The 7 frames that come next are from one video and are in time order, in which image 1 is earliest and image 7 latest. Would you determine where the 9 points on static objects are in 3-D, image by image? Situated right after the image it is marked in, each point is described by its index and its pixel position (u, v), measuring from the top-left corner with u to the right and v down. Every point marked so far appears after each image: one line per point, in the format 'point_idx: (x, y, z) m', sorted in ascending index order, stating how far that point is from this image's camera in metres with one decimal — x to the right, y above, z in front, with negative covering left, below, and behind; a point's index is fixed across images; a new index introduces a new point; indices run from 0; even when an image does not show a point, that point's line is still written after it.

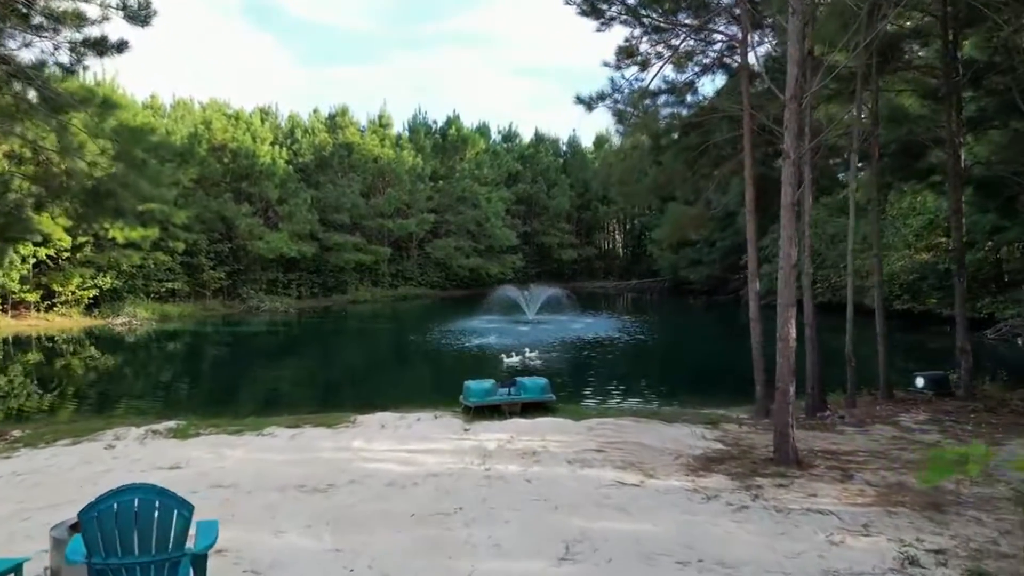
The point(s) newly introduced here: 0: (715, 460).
0: (+1.6, -1.4, +6.0) m
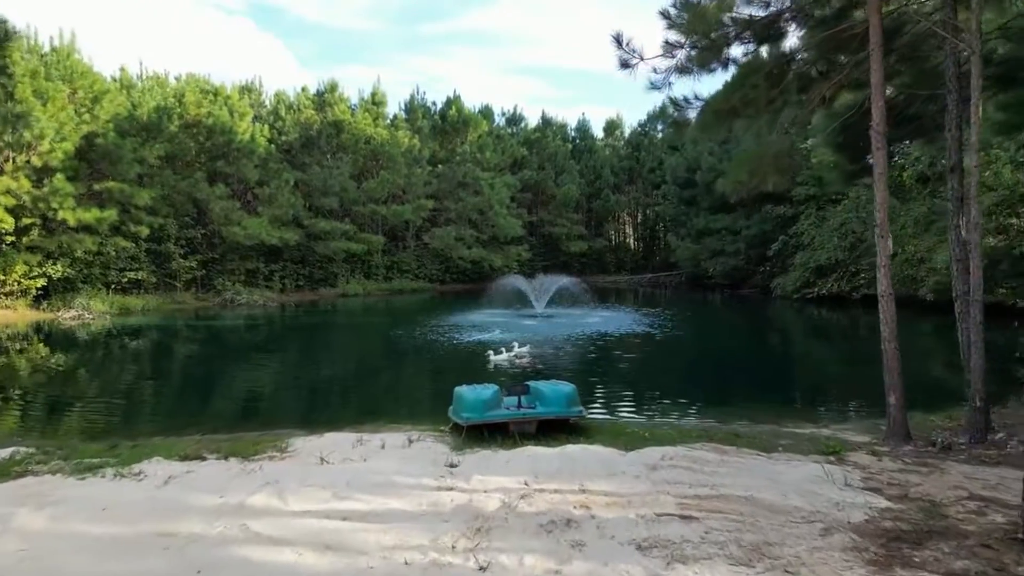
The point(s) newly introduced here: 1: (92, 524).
0: (+1.7, -1.1, +3.2) m
1: (-1.9, -1.1, +3.5) m
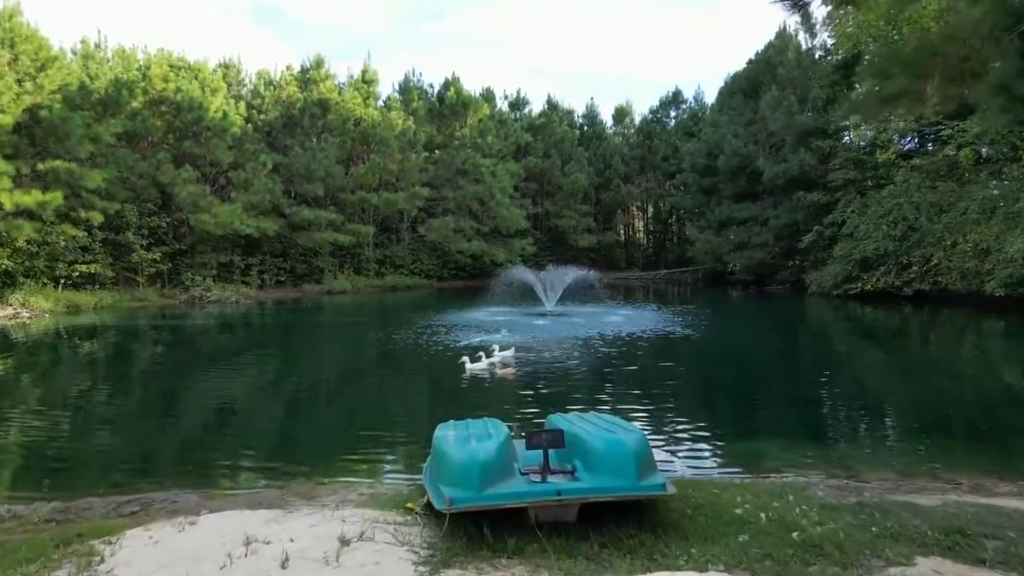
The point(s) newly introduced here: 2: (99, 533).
0: (+1.8, -0.9, +0.7) m
1: (-1.8, -0.9, +0.9) m
2: (-1.9, -1.1, +3.4) m
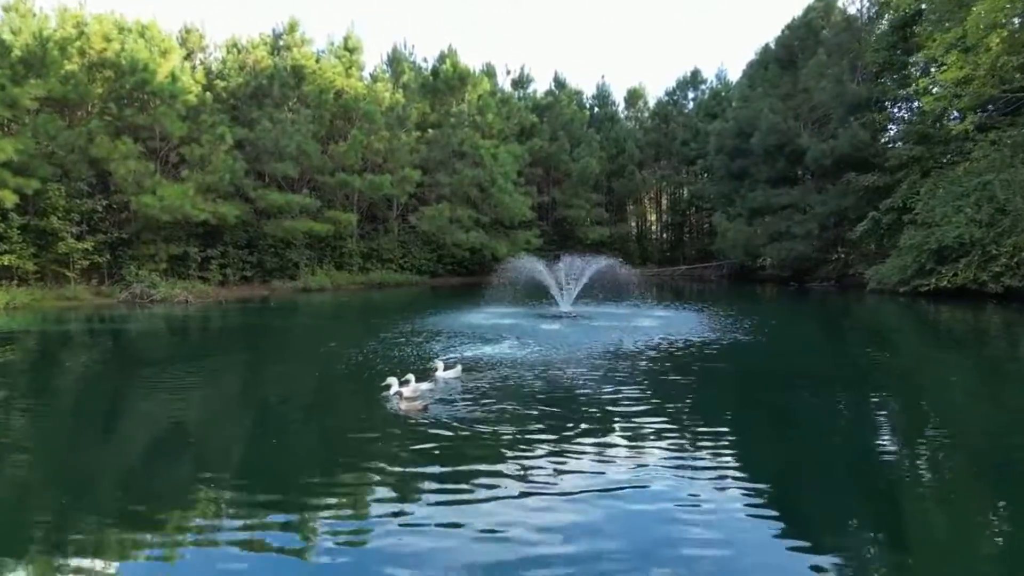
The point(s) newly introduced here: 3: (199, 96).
0: (+1.8, -0.9, -2.7) m
1: (-1.8, -0.9, -2.4) m
2: (-1.8, -1.0, +0.1) m
3: (-7.8, +4.8, +18.8) m
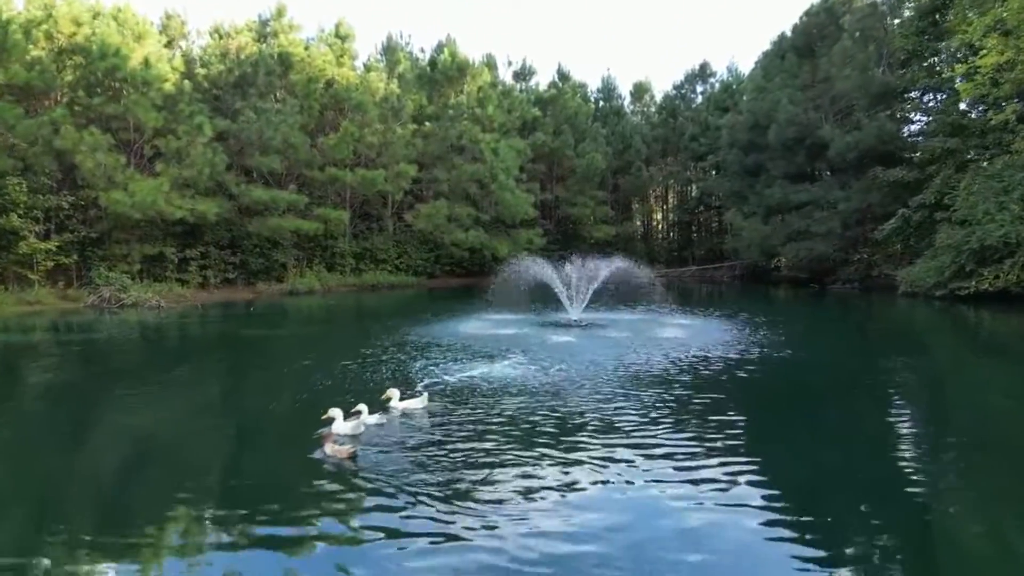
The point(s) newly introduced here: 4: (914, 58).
0: (+1.9, -1.0, -4.0) m
1: (-1.7, -1.0, -3.8) m
2: (-1.8, -1.1, -1.3) m
3: (-7.7, +4.7, +17.4) m
4: (+10.2, +5.8, +19.1) m
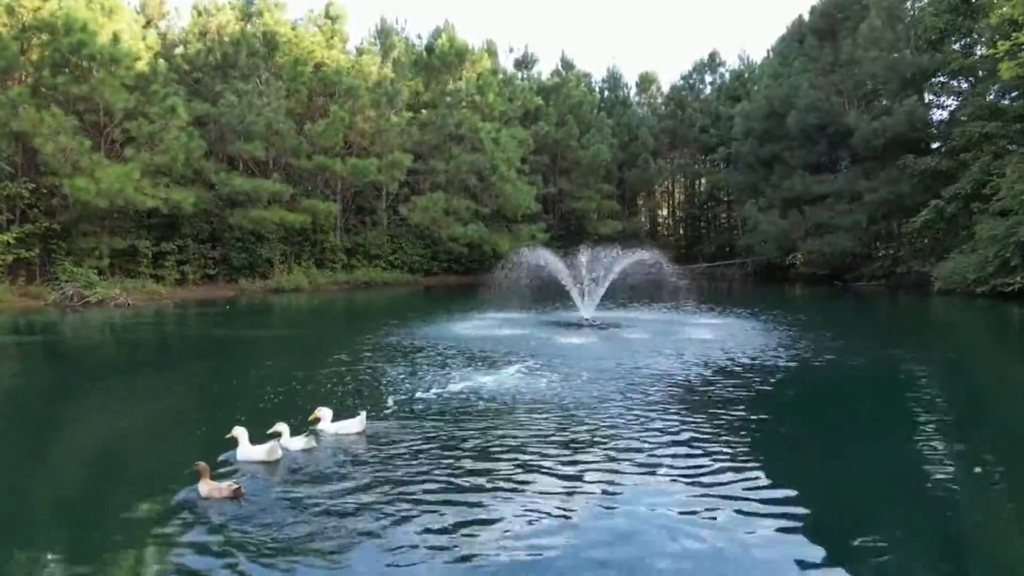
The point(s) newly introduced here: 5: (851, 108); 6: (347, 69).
0: (+1.9, -0.9, -5.4) m
1: (-1.7, -0.9, -5.2) m
2: (-1.7, -1.0, -2.6) m
3: (-7.7, +4.8, +16.1) m
4: (+10.2, +5.9, +17.7) m
5: (+8.8, +4.7, +19.6) m
6: (-4.2, +5.6, +19.3) m
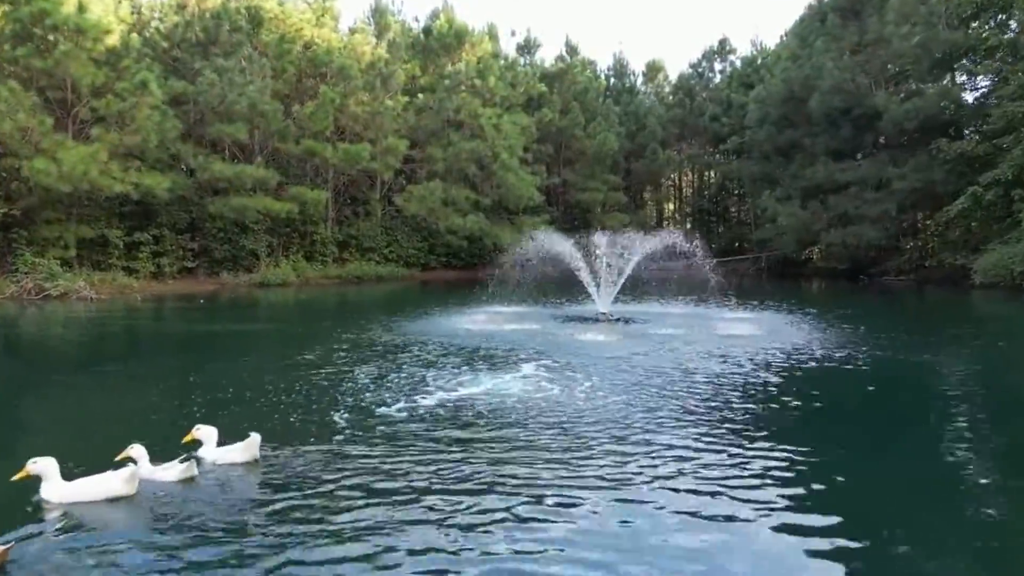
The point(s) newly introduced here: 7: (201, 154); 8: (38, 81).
0: (+2.0, -0.8, -6.6) m
1: (-1.6, -0.8, -6.4) m
2: (-1.7, -0.9, -3.9) m
3: (-7.6, +4.9, +14.8) m
4: (+10.3, +6.0, +16.5) m
5: (+8.9, +4.8, +18.3) m
6: (-4.1, +5.8, +18.1) m
7: (-6.5, +2.8, +16.0) m
8: (-8.8, +3.9, +14.1) m
